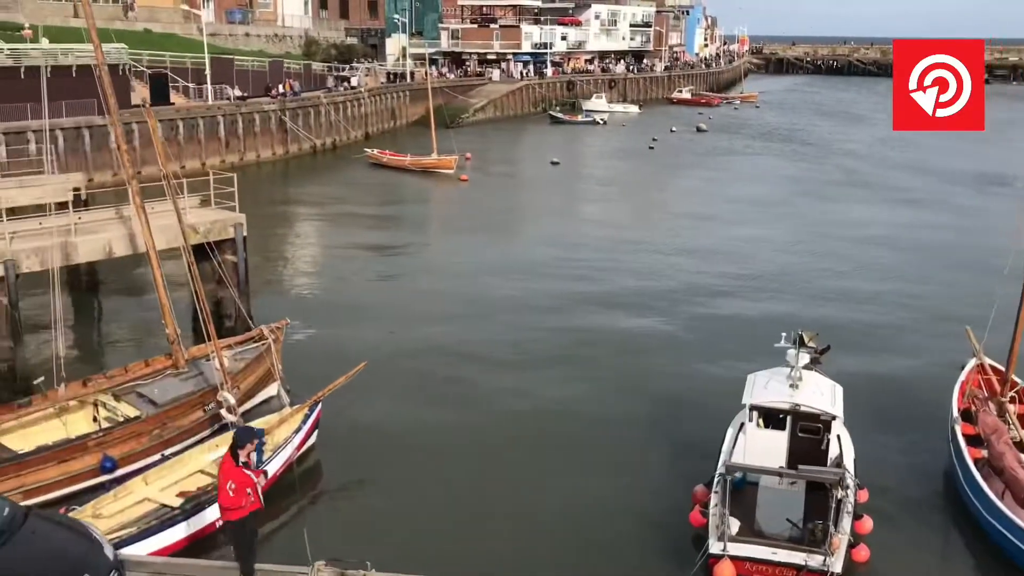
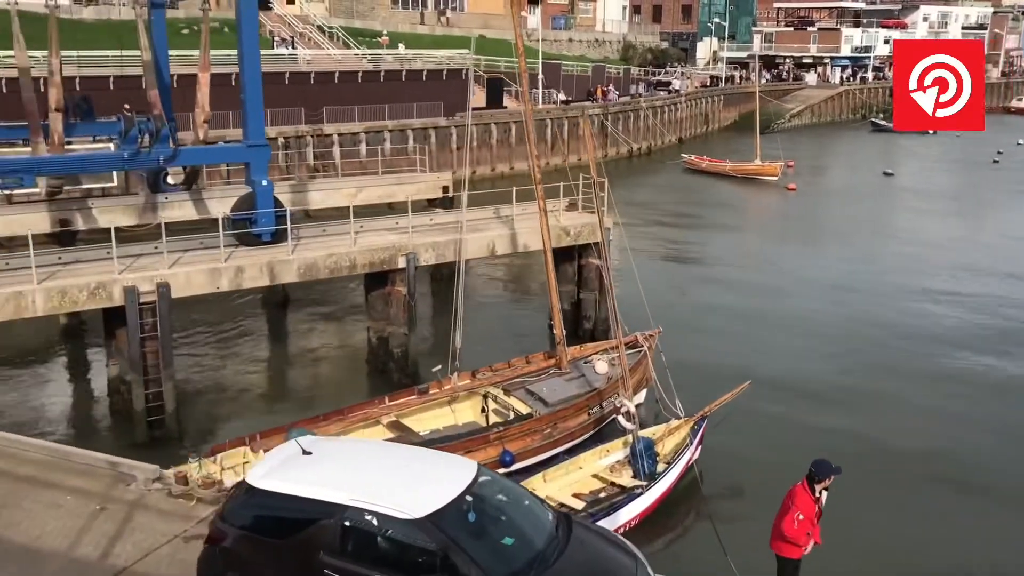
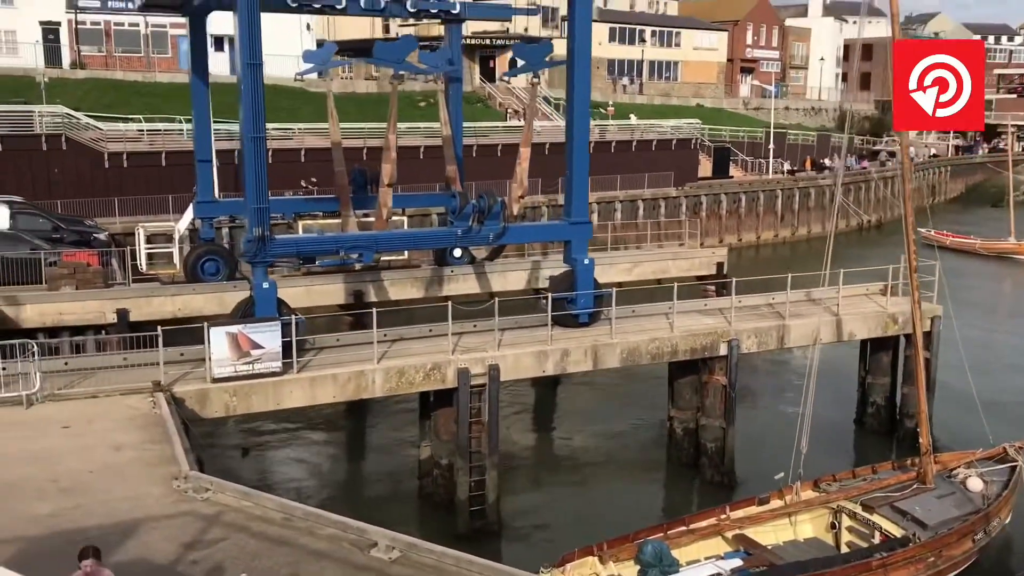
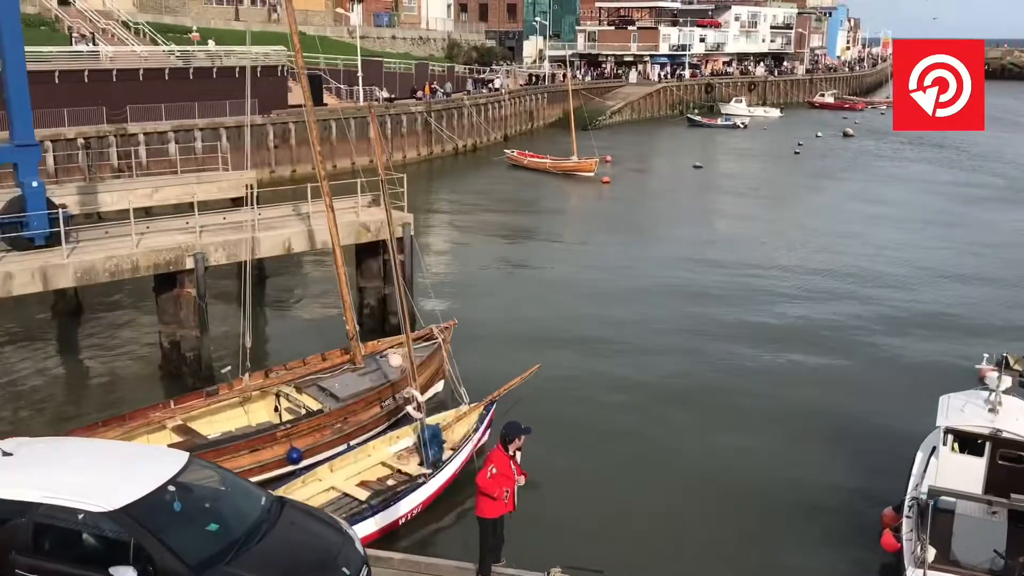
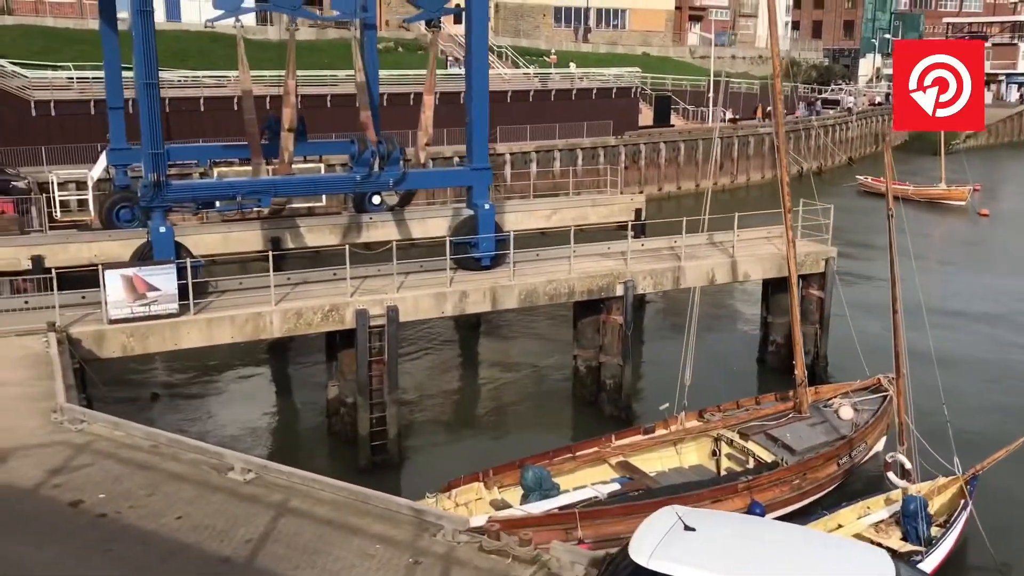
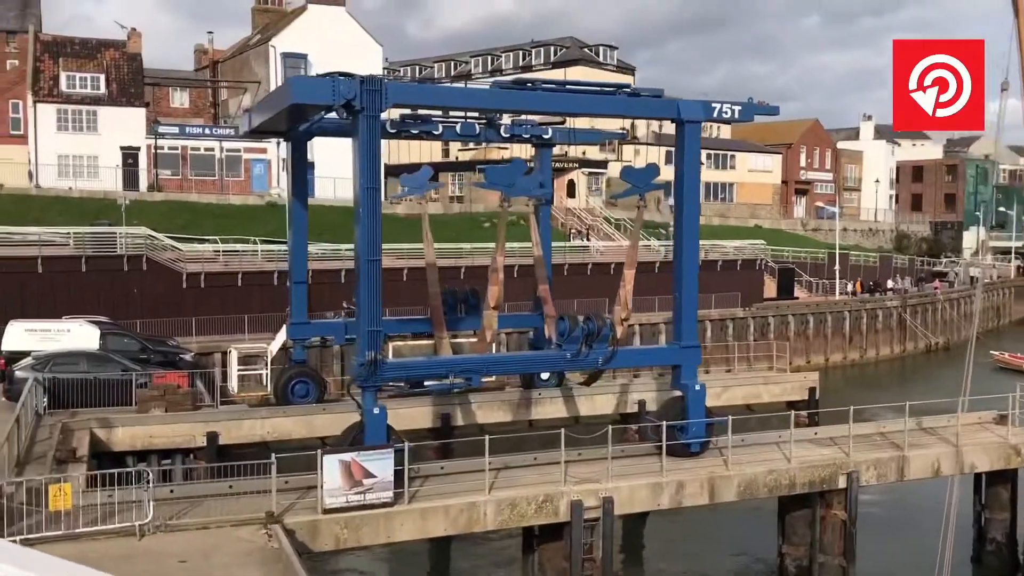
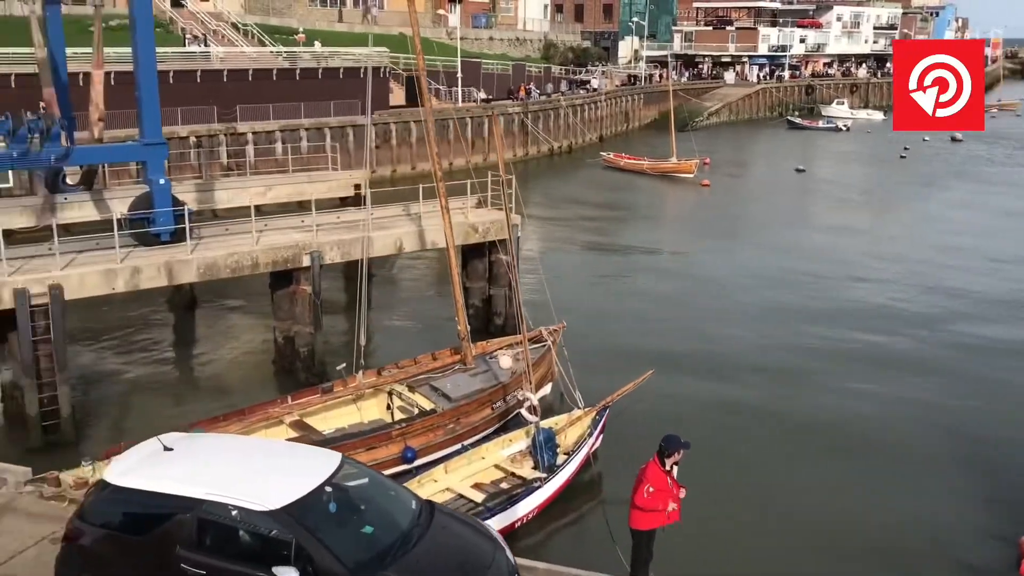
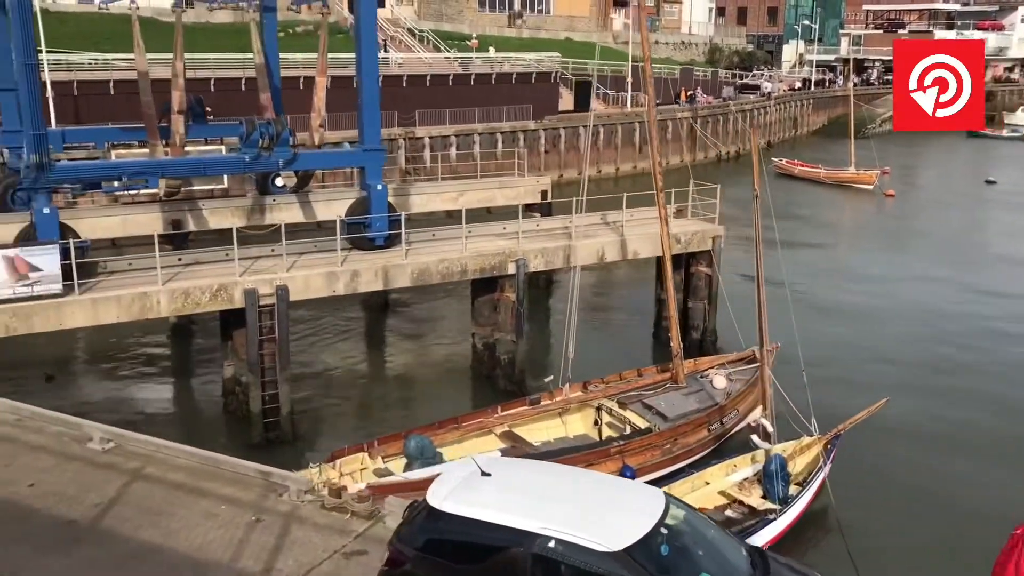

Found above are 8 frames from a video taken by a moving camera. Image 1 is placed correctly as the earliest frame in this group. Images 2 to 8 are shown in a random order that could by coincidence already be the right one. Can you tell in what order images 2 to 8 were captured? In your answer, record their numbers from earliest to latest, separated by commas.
4, 7, 2, 8, 5, 3, 6
